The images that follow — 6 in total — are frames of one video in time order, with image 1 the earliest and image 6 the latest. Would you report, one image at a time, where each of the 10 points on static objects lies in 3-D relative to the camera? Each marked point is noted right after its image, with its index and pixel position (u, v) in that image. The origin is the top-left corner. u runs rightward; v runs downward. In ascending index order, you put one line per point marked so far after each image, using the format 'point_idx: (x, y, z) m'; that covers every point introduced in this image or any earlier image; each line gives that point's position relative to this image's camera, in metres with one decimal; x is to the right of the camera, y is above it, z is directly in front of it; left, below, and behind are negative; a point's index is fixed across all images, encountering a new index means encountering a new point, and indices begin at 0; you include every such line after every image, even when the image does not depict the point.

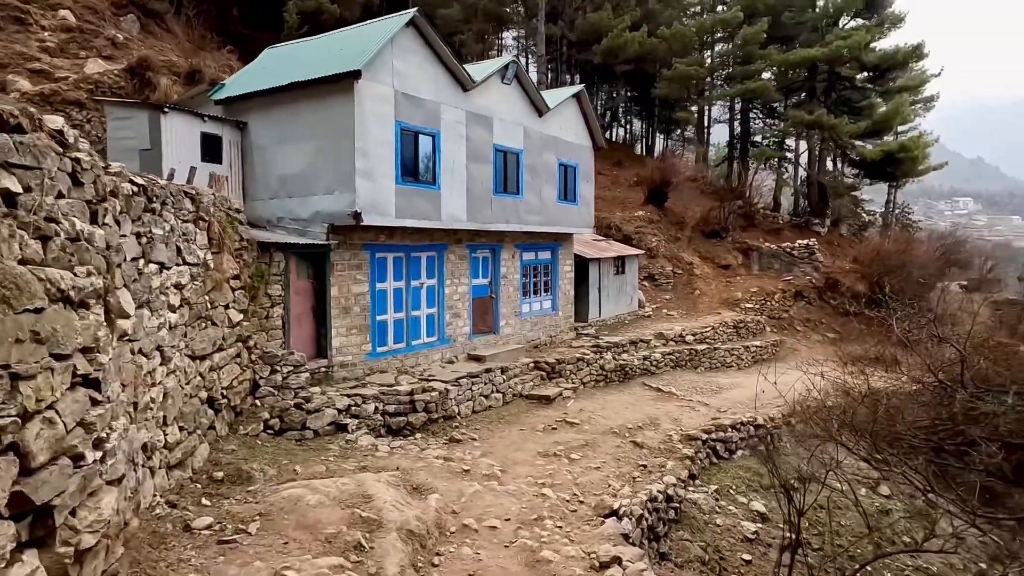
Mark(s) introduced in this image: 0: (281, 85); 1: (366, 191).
0: (-3.4, +3.0, +9.8) m
1: (-2.1, +1.4, +9.5) m
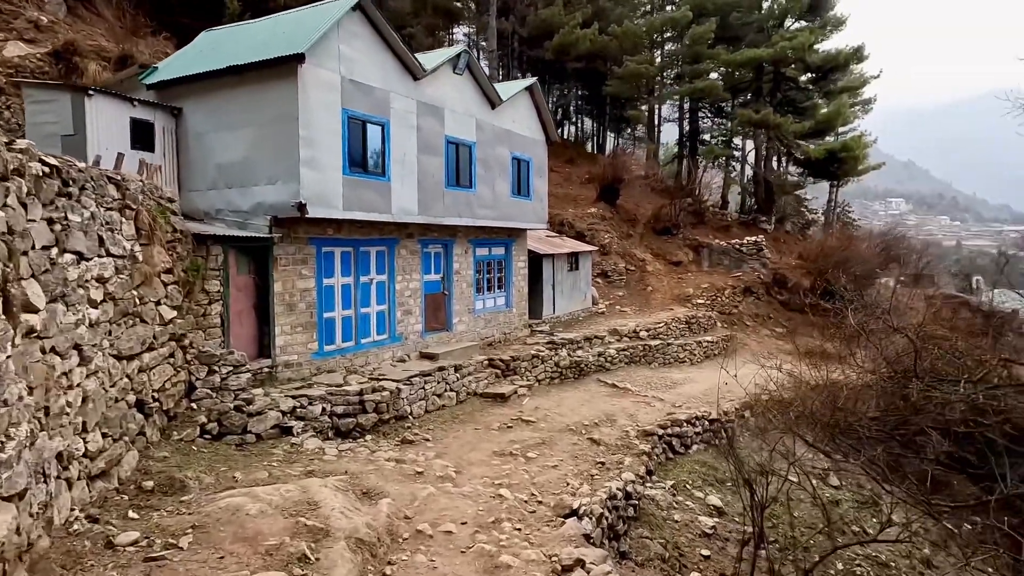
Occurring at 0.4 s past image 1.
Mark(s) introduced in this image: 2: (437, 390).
0: (-4.0, +3.0, +9.2) m
1: (-2.7, +1.4, +9.0) m
2: (-1.2, -1.7, +10.9) m
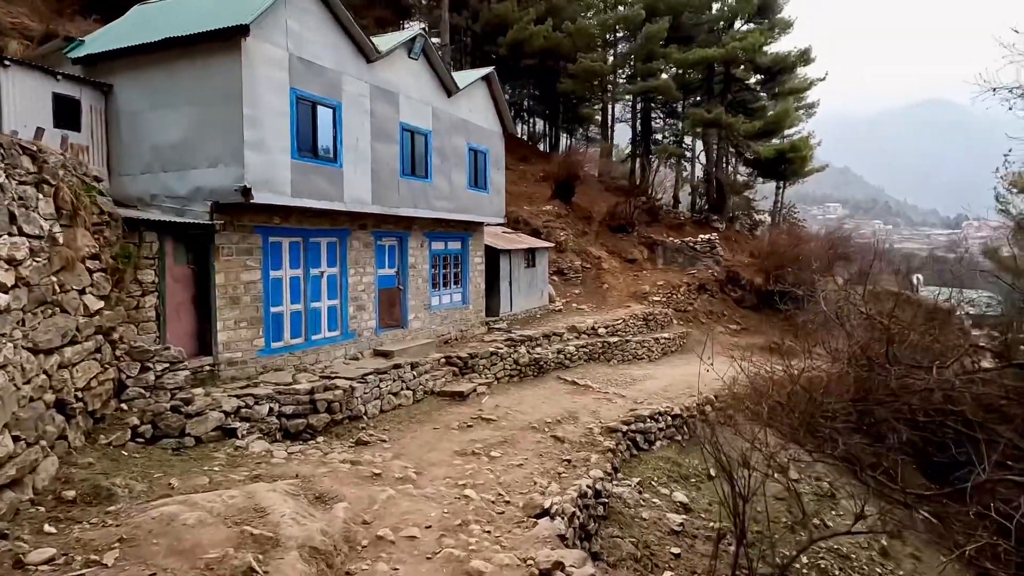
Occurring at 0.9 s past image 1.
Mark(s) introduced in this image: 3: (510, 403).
0: (-4.6, +3.1, +8.5) m
1: (-3.2, +1.6, +8.4) m
2: (-1.9, -1.6, +10.3) m
3: (0.0, -2.0, +11.6) m
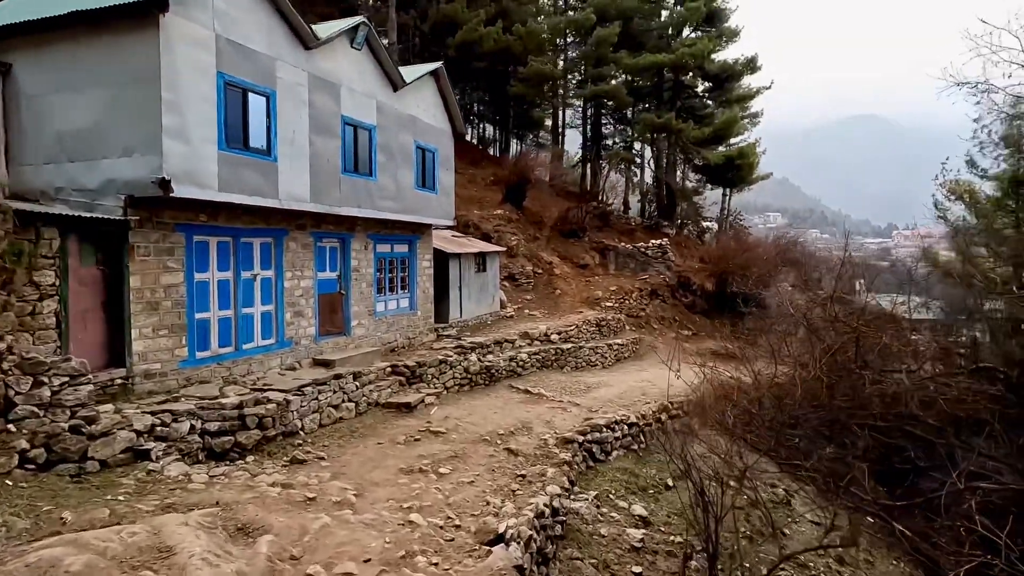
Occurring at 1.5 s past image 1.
0: (-5.1, +3.1, +7.6) m
1: (-3.8, +1.5, +7.6) m
2: (-2.6, -1.6, +9.6) m
3: (-0.9, -2.1, +11.0) m
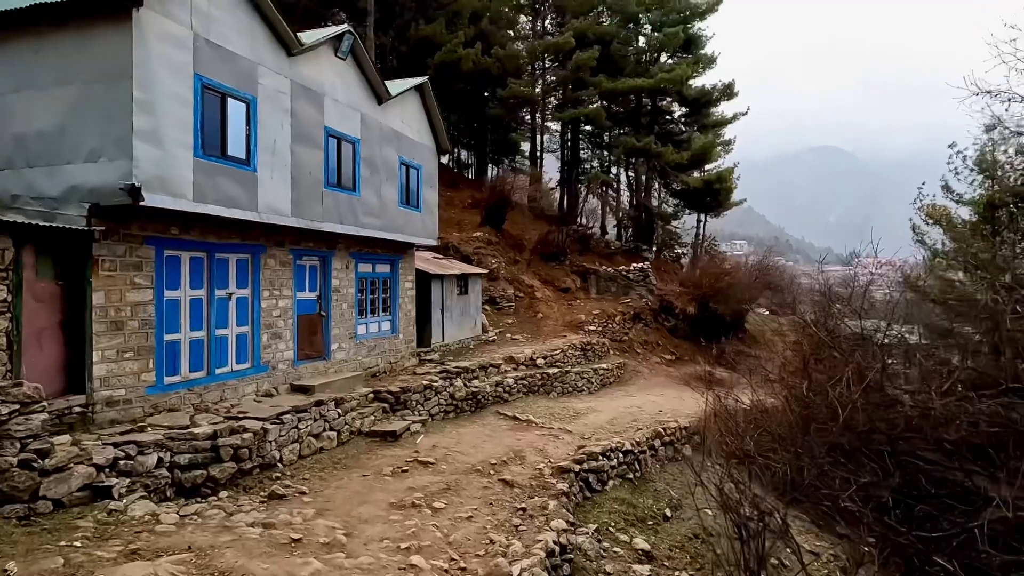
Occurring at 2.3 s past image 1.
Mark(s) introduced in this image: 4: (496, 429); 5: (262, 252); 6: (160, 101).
0: (-5.1, +2.9, +7.0) m
1: (-3.8, +1.3, +6.9) m
2: (-2.6, -1.9, +8.9) m
3: (-1.0, -2.4, +10.4) m
4: (-0.3, -2.5, +11.8) m
5: (-3.5, +0.5, +9.4) m
6: (-3.7, +2.0, +7.0) m
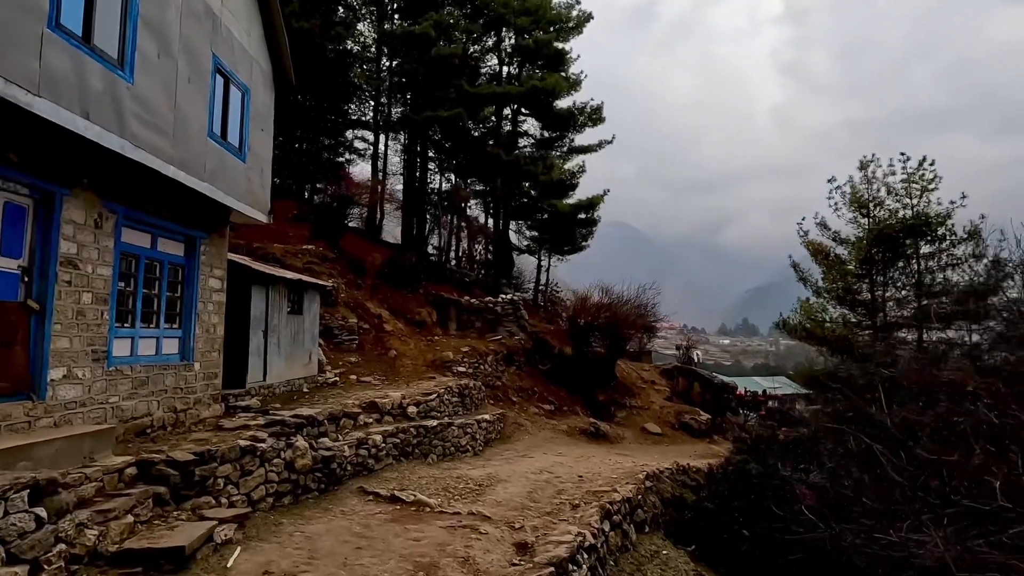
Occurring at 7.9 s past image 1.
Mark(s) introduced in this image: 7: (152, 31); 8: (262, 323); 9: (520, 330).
0: (-4.6, +3.6, +1.3) m
1: (-3.4, +2.0, +1.5) m
2: (-2.9, -1.5, +3.4) m
3: (-1.7, -2.2, +5.3) m
4: (-1.5, -2.4, +6.8) m
5: (-3.8, +0.9, +3.9) m
6: (-3.3, +2.6, +1.7) m
7: (-3.3, +2.3, +6.1) m
8: (-3.8, -0.5, +10.1) m
9: (+0.2, -1.3, +19.6) m
